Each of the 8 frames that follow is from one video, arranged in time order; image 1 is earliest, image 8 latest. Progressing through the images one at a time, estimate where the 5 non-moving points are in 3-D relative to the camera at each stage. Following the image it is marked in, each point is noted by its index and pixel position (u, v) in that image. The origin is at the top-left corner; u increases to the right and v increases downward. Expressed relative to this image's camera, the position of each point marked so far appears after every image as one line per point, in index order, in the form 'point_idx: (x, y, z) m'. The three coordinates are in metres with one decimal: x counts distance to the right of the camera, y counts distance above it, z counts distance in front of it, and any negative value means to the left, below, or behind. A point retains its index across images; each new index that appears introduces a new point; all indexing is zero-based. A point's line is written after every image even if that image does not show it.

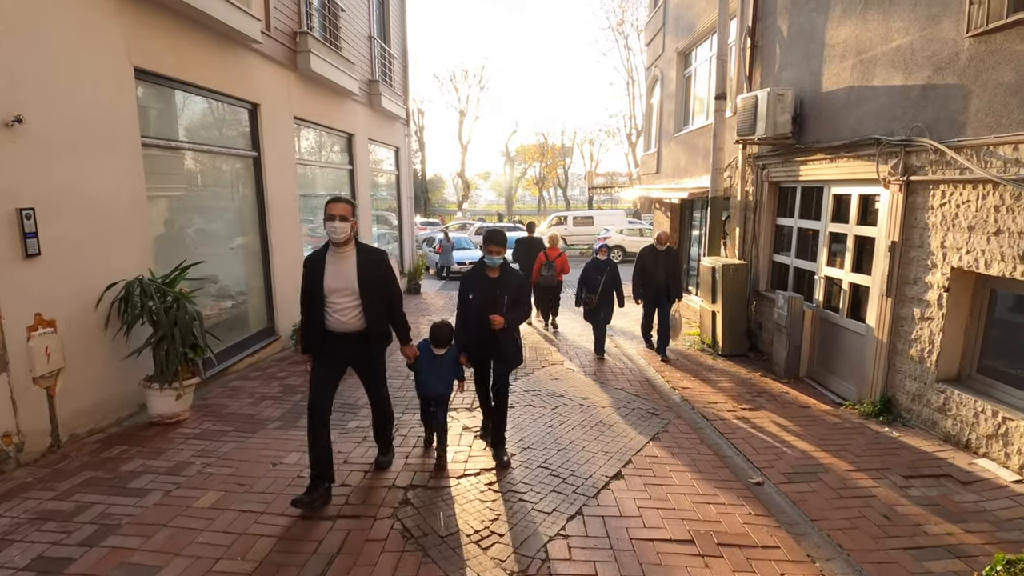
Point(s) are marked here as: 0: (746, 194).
0: (+3.5, +1.4, +8.4) m
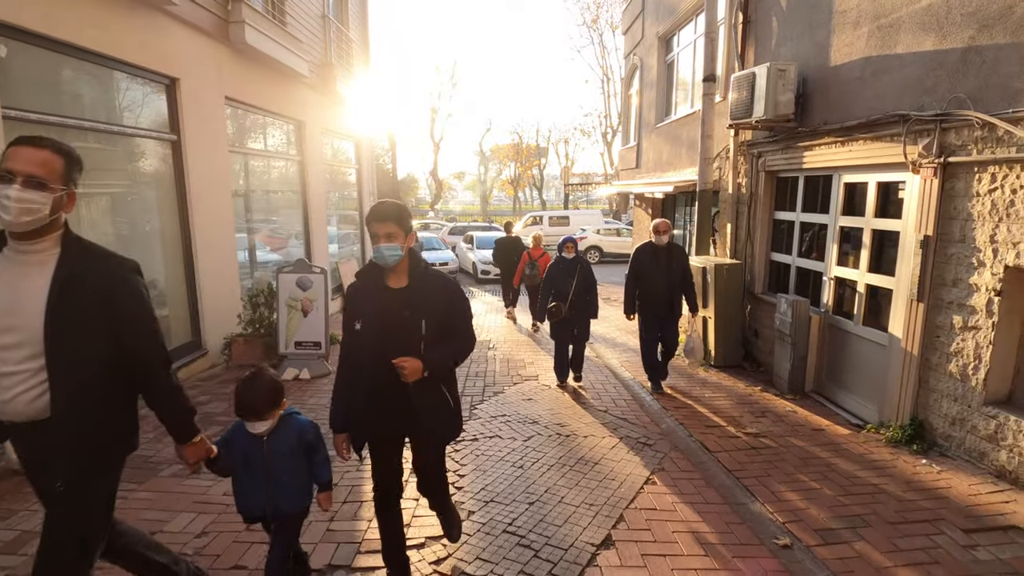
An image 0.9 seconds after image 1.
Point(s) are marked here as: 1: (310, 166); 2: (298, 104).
0: (+3.1, +1.4, +7.6) m
1: (-3.7, +2.3, +10.3) m
2: (-3.7, +3.2, +9.8) m
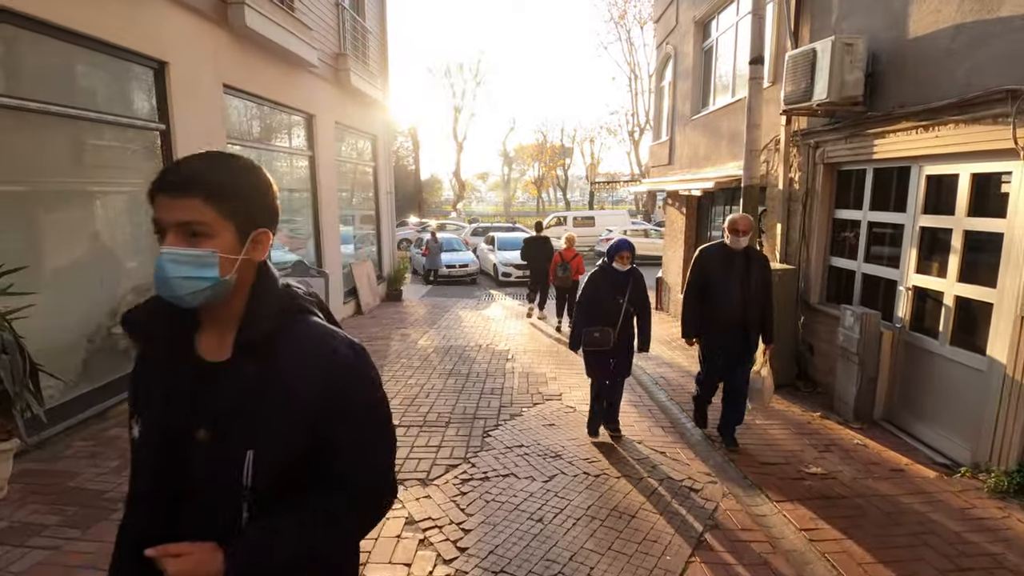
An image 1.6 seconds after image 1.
0: (+3.3, +1.3, +6.7) m
1: (-3.3, +2.2, +9.7) m
2: (-3.3, +3.2, +9.2) m
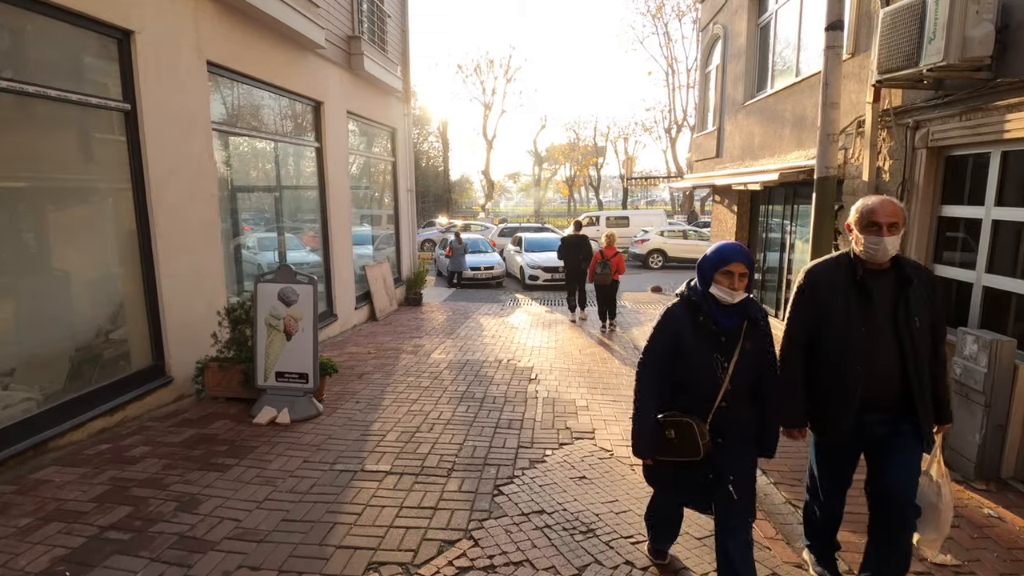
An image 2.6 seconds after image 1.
0: (+3.6, +1.1, +5.5) m
1: (-2.9, +2.1, +8.9) m
2: (-2.9, +3.1, +8.4) m
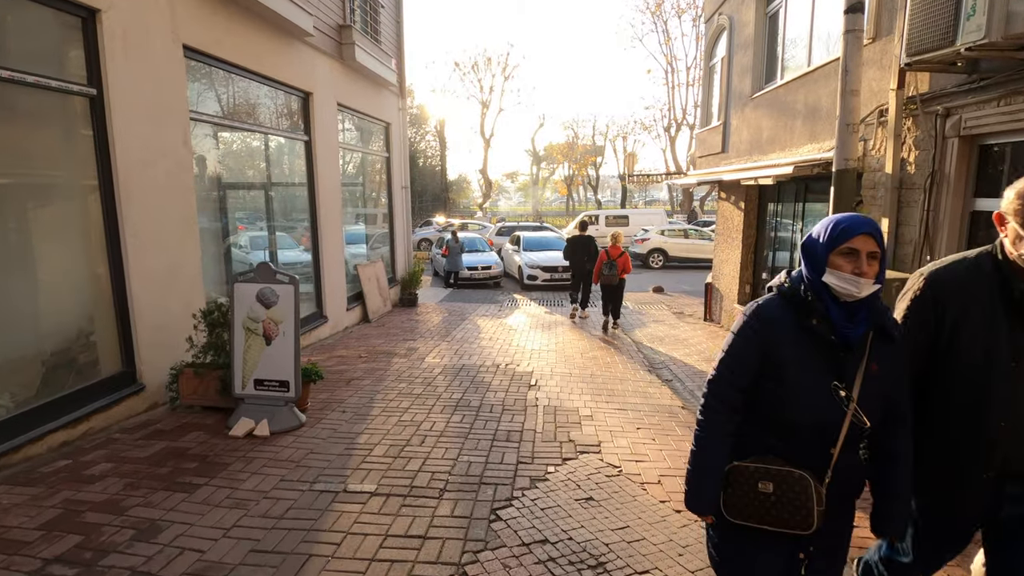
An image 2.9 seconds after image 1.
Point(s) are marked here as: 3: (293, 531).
0: (+3.6, +1.1, +5.1) m
1: (-2.9, +2.1, +8.5) m
2: (-2.9, +3.1, +8.0) m
3: (-1.2, -1.4, +3.2) m
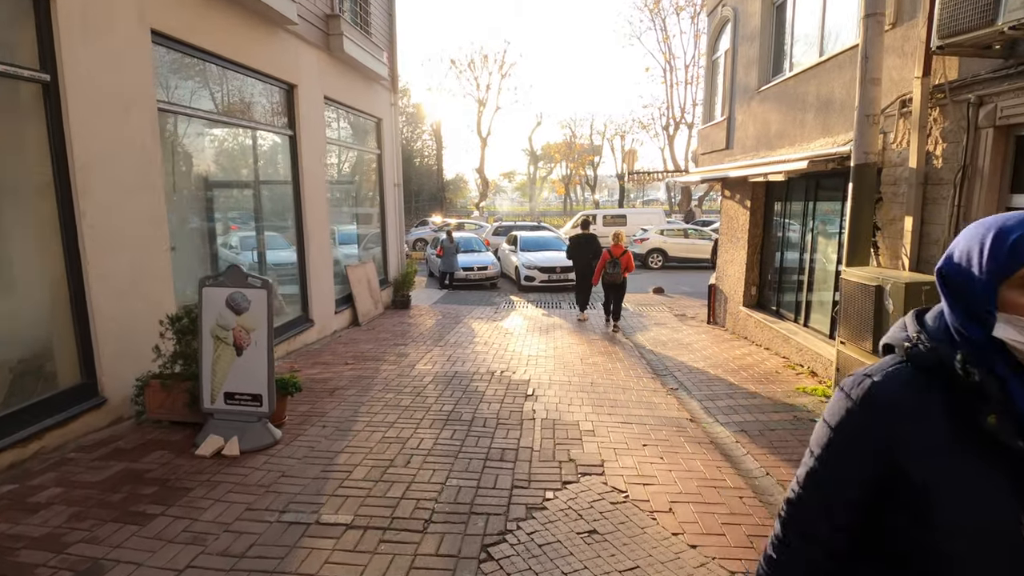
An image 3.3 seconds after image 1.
0: (+3.5, +1.1, +4.7) m
1: (-2.9, +2.1, +8.1) m
2: (-3.0, +3.1, +7.6) m
3: (-1.3, -1.4, +2.8) m
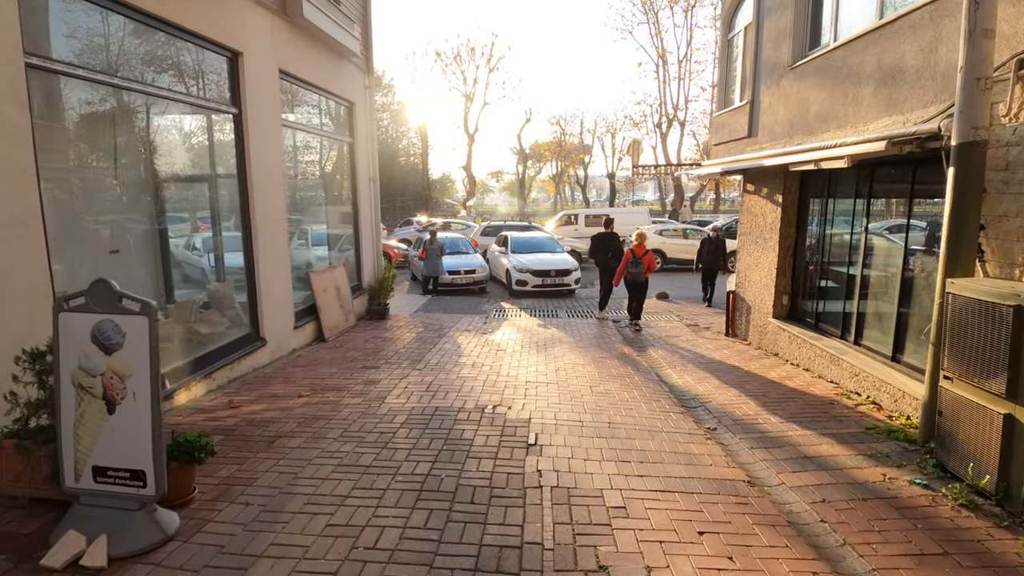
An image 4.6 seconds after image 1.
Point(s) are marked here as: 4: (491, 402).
0: (+3.5, +1.0, +3.5) m
1: (-3.0, +2.0, +6.7) m
2: (-3.1, +2.9, +6.2) m
3: (-1.2, -1.5, +1.4) m
4: (-0.2, -1.1, +5.2) m
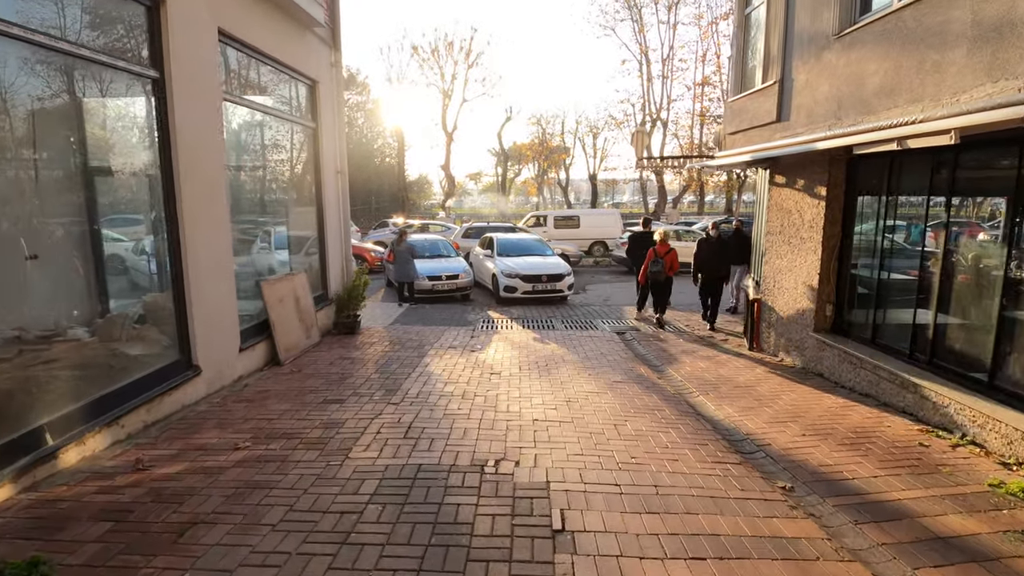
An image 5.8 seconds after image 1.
0: (+3.6, +0.9, +2.4) m
1: (-3.1, +1.8, +5.3) m
2: (-3.1, +2.8, +4.8) m
3: (-1.0, -1.6, +0.1) m
4: (-0.1, -1.2, +3.9) m
